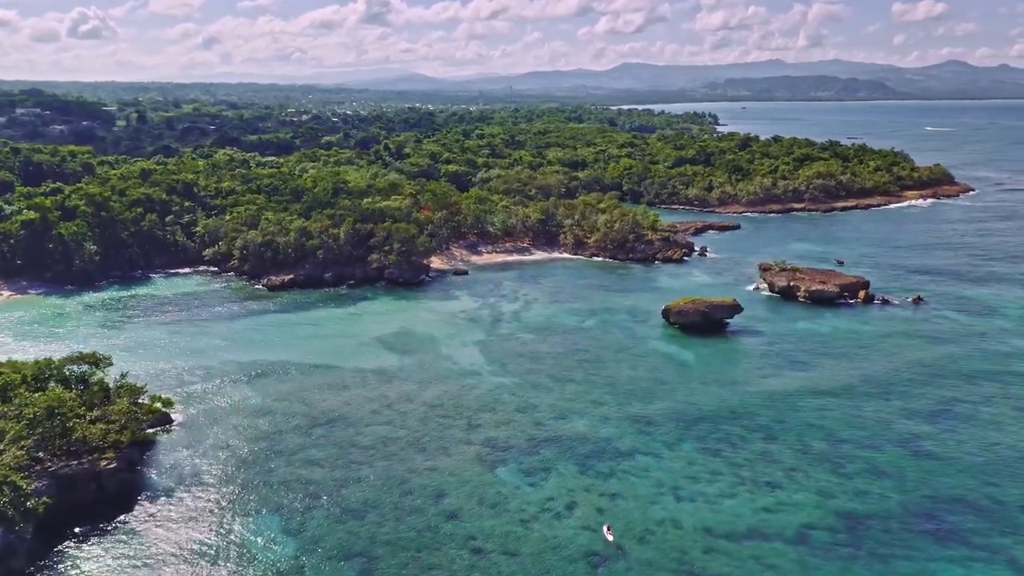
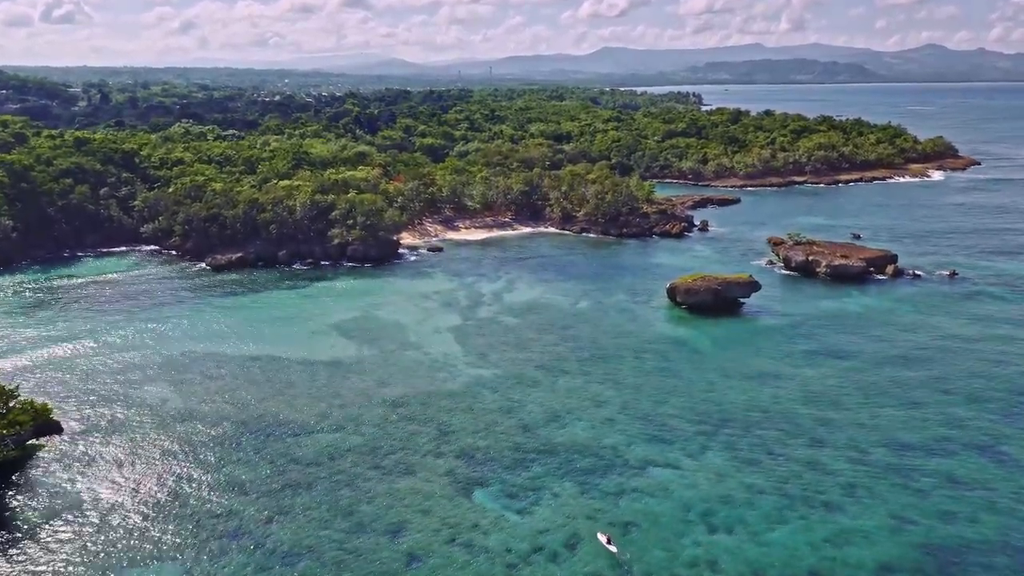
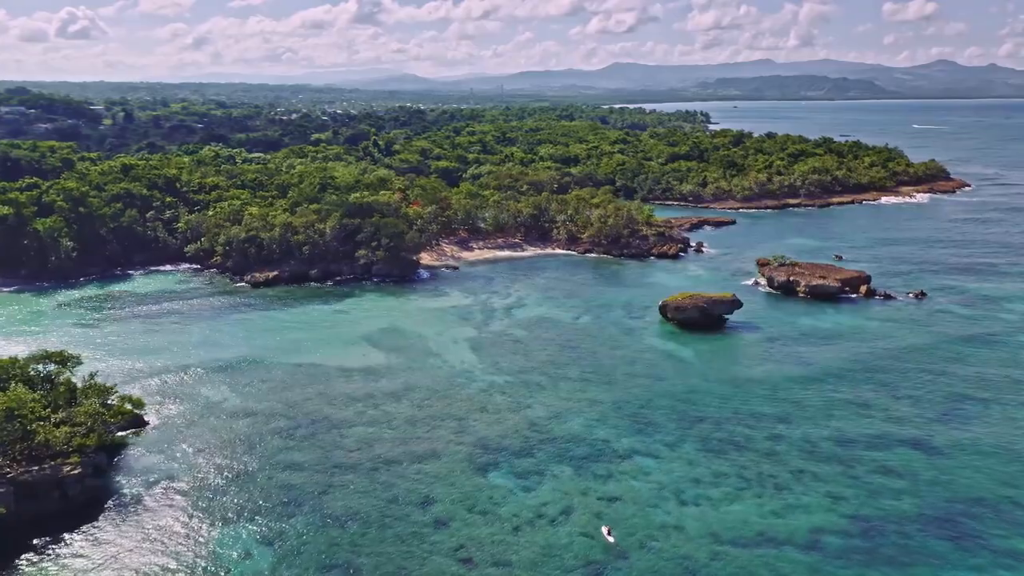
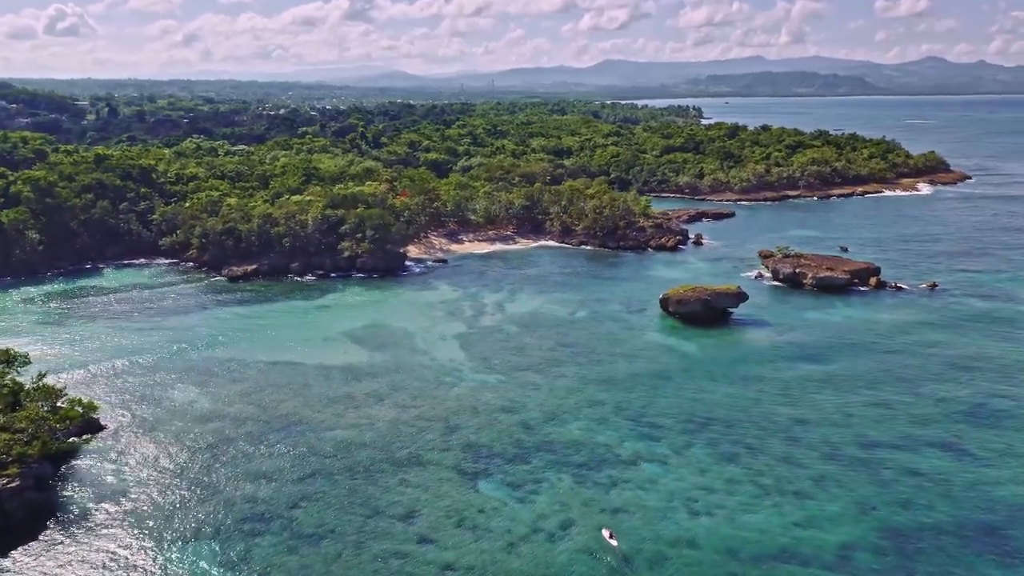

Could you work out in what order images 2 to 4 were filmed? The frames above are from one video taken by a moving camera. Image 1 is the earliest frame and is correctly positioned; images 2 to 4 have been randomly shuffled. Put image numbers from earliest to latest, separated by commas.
3, 4, 2
